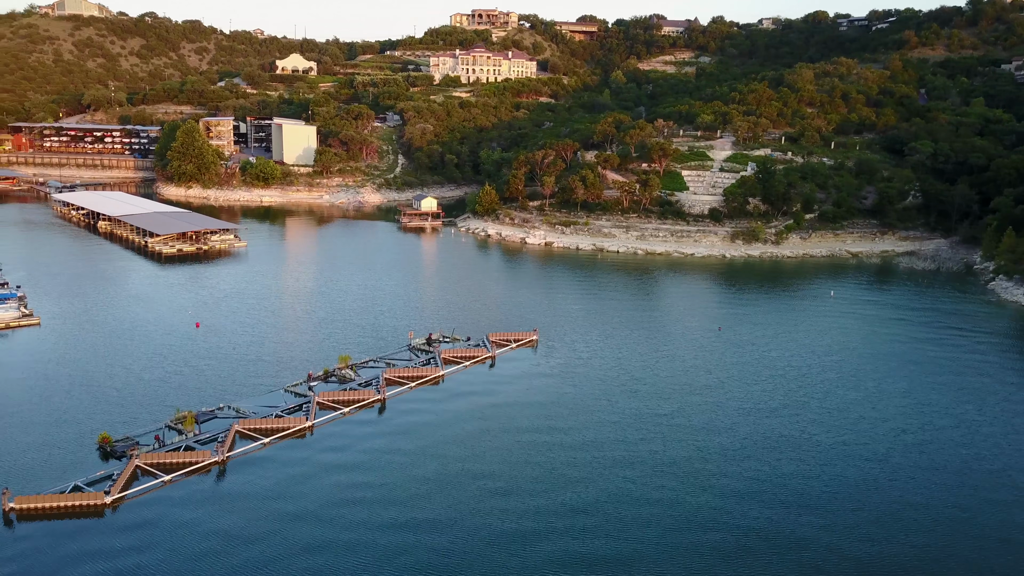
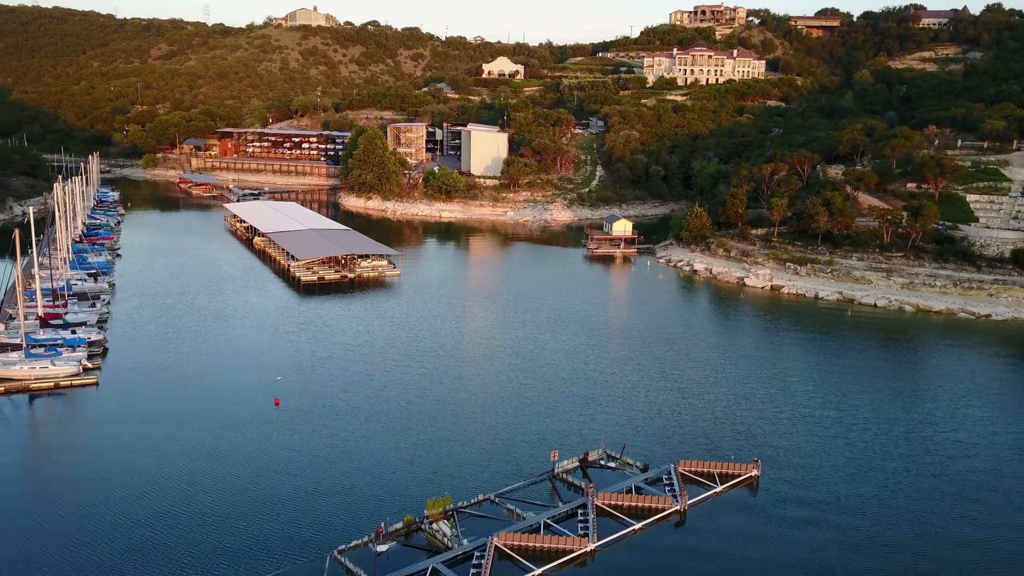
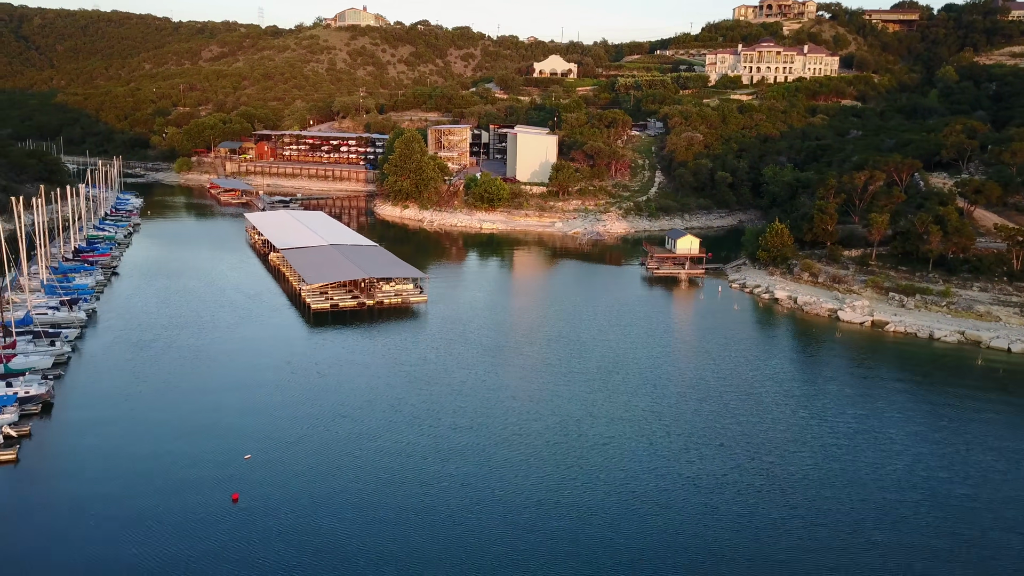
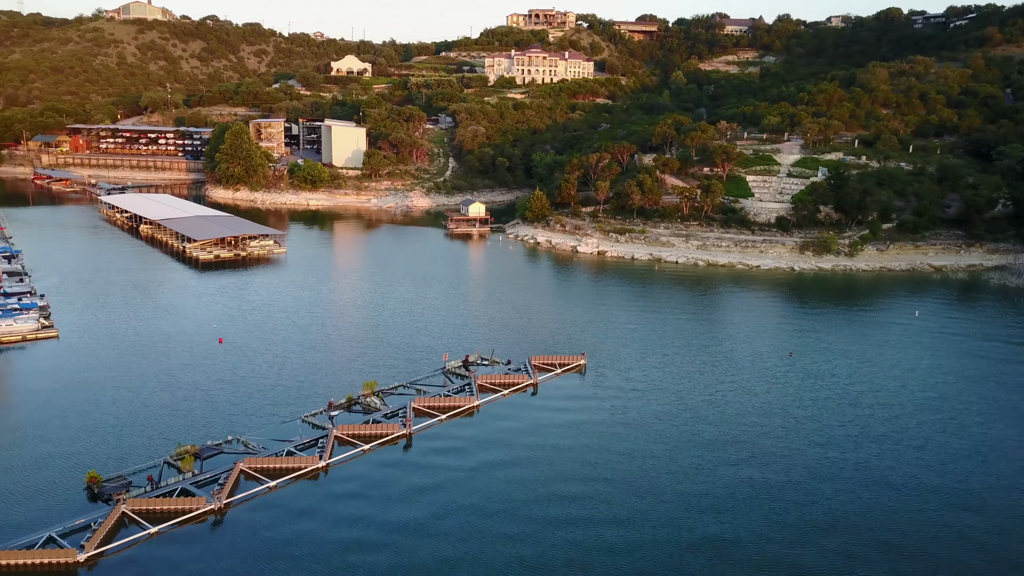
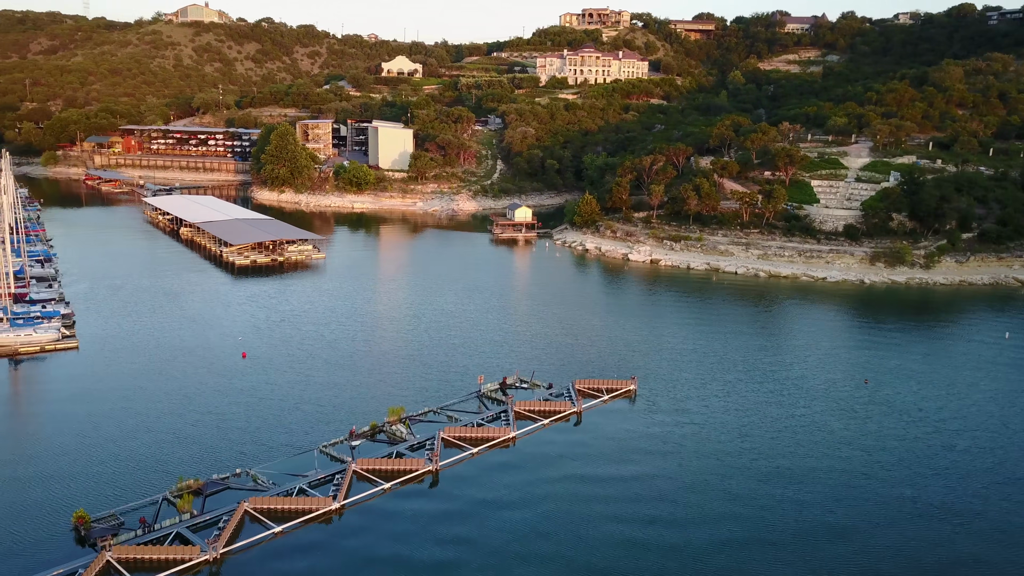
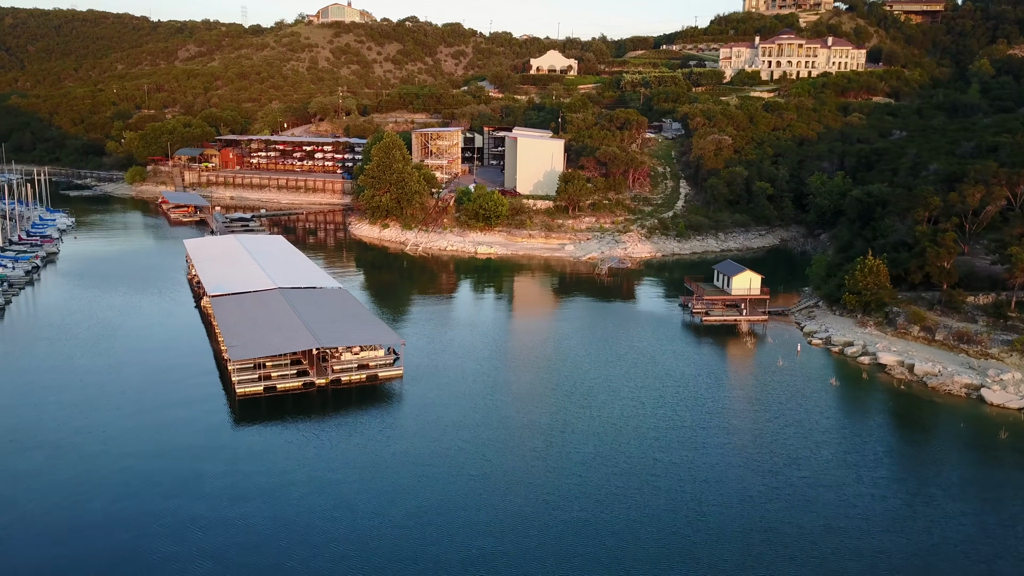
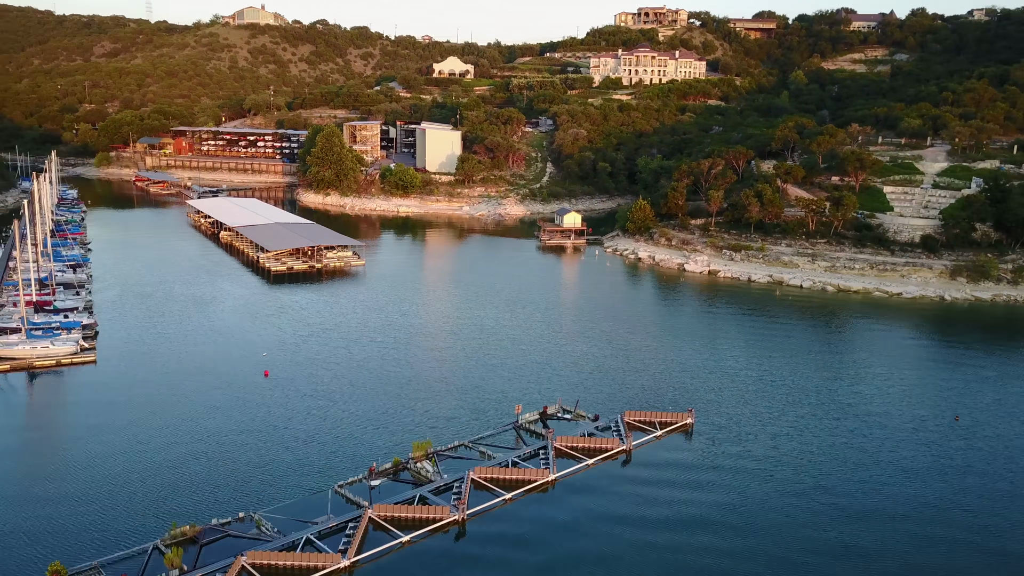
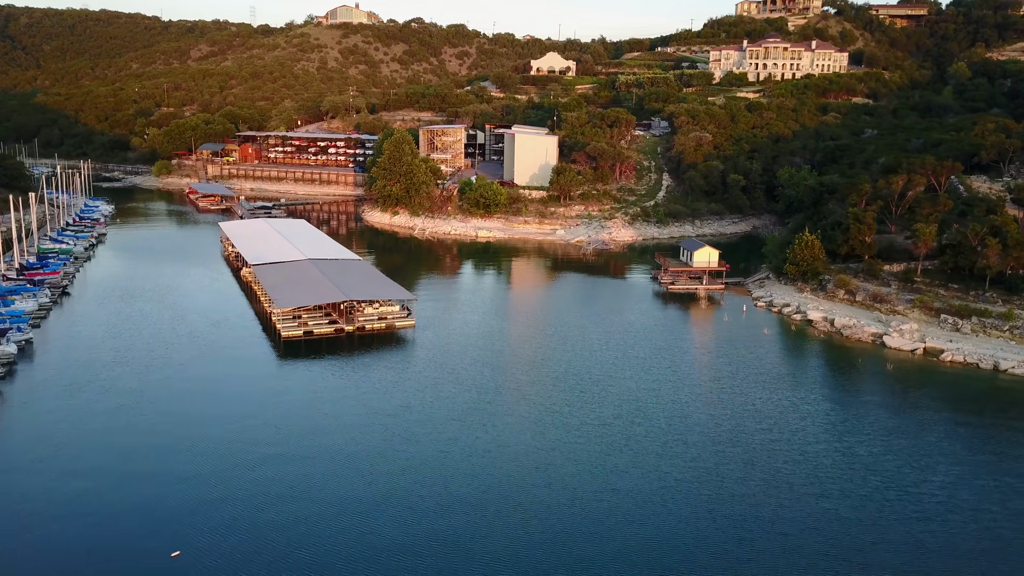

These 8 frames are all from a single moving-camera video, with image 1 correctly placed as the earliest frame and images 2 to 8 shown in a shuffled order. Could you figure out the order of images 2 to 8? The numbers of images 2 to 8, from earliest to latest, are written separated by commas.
4, 5, 7, 2, 3, 8, 6
